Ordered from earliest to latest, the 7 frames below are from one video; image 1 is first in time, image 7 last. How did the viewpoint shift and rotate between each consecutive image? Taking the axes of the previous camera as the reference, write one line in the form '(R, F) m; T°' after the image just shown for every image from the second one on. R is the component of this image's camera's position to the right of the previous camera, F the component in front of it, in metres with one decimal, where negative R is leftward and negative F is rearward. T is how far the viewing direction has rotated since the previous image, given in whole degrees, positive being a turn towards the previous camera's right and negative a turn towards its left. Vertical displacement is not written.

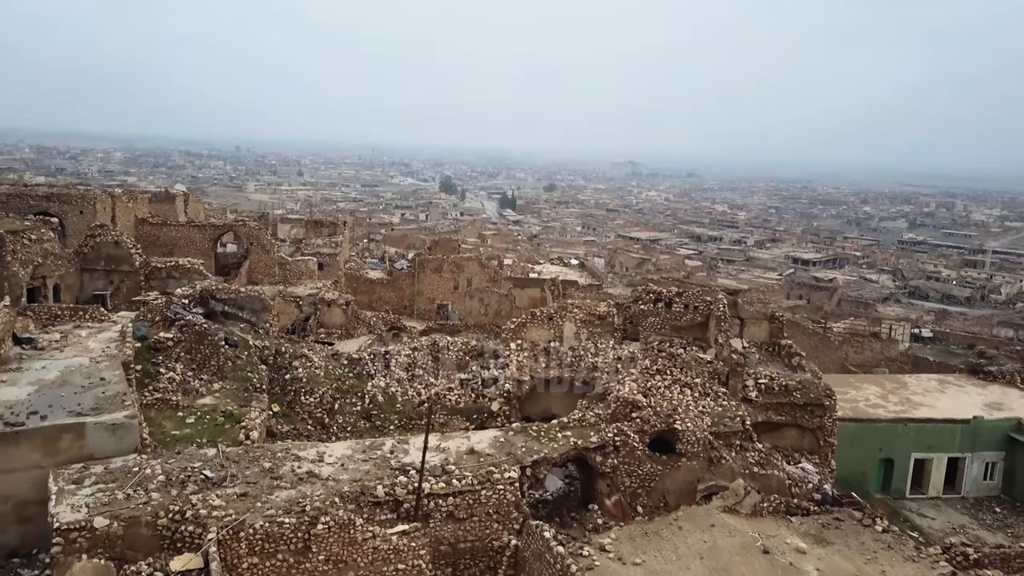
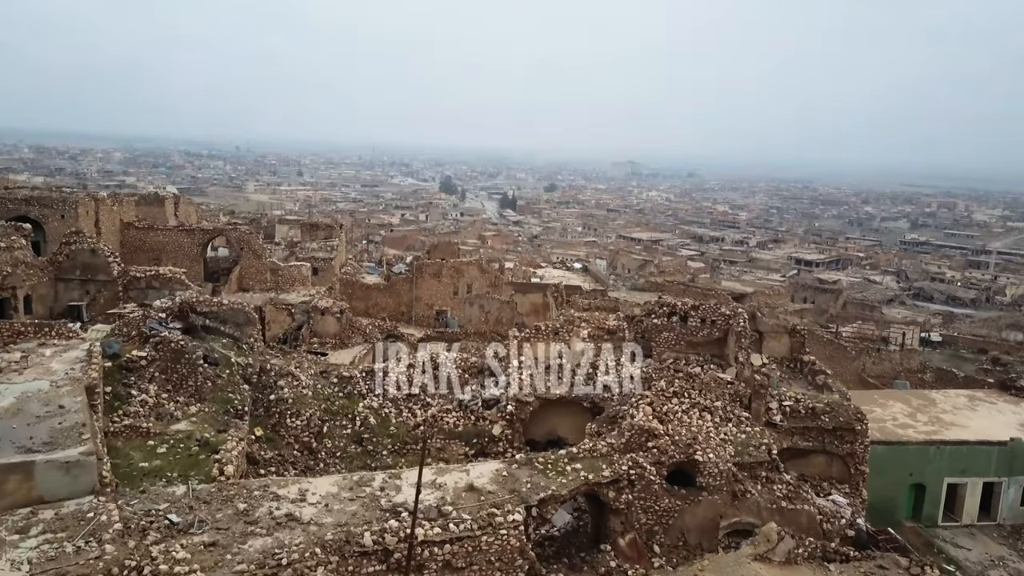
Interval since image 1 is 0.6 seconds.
(0.0, +0.7) m; 0°
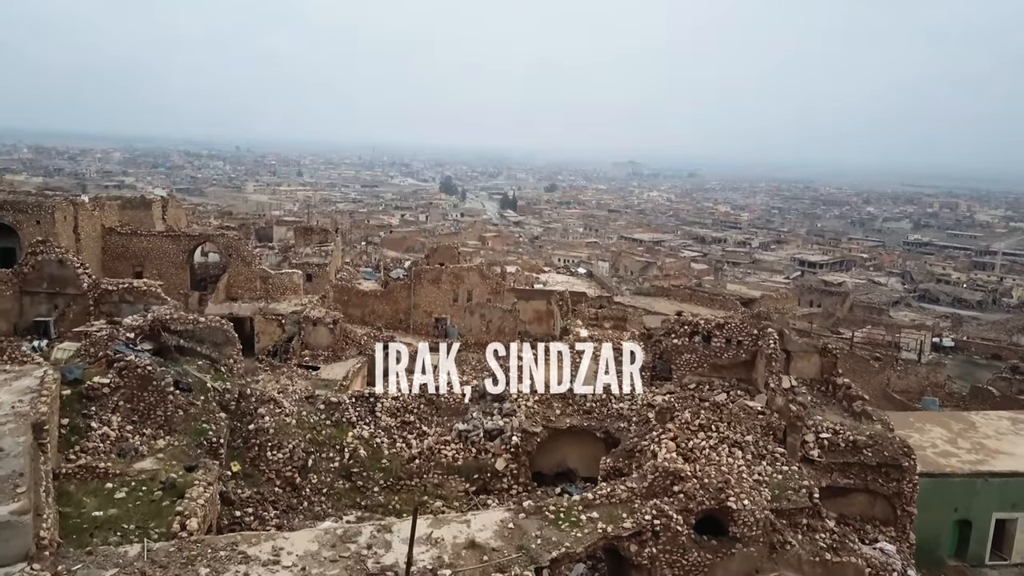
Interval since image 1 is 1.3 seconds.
(0.0, +0.8) m; 0°
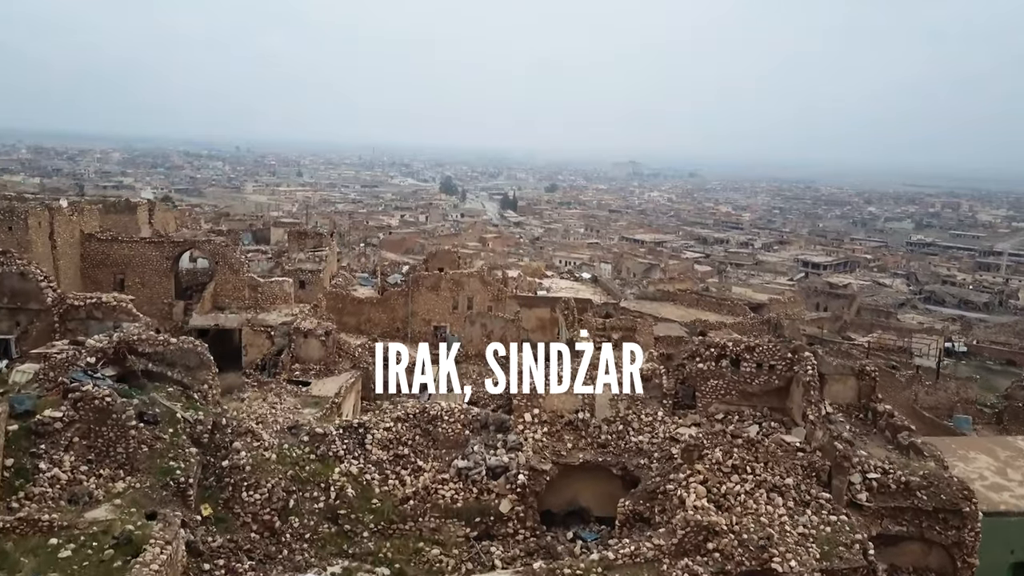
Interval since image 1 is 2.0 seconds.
(0.0, +0.8) m; 0°
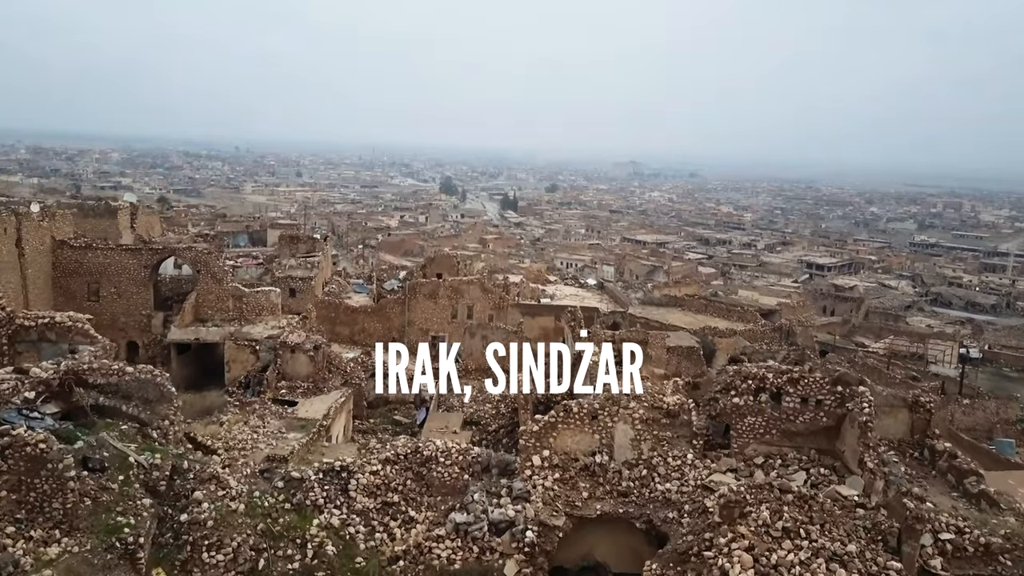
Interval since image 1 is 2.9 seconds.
(0.0, +1.0) m; 0°
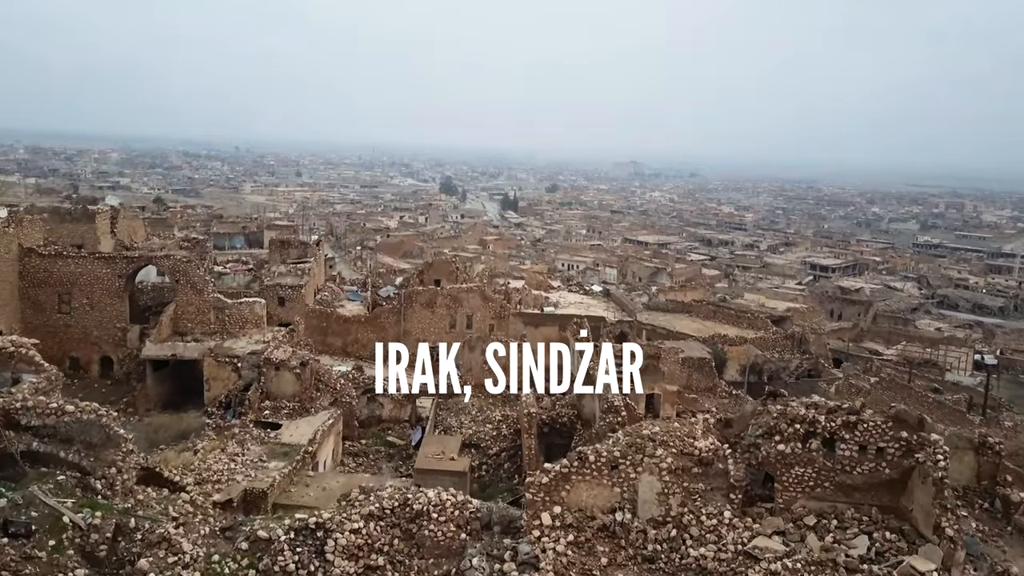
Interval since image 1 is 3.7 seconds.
(0.0, +1.0) m; 0°
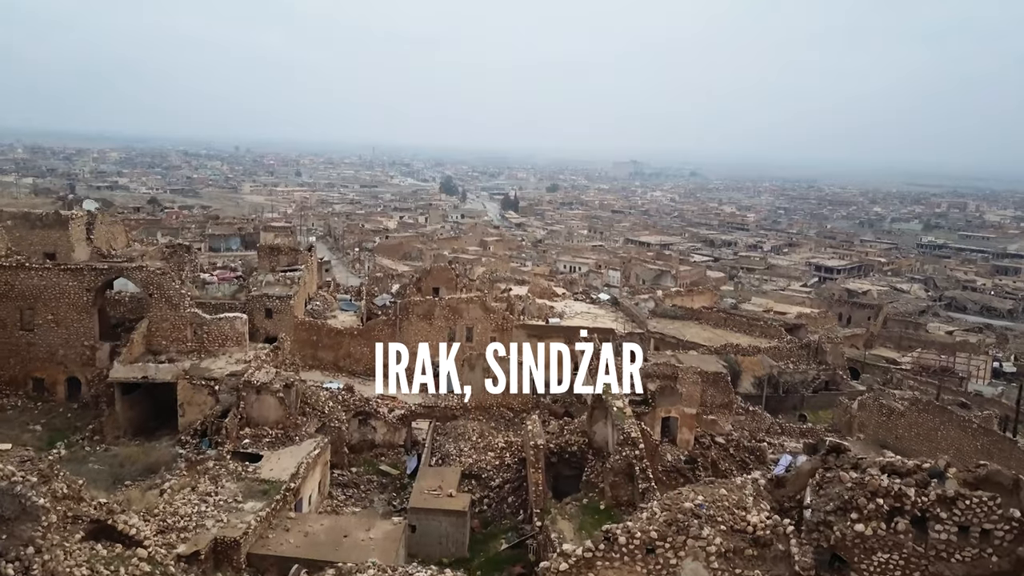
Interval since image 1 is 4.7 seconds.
(0.0, +1.1) m; 0°
